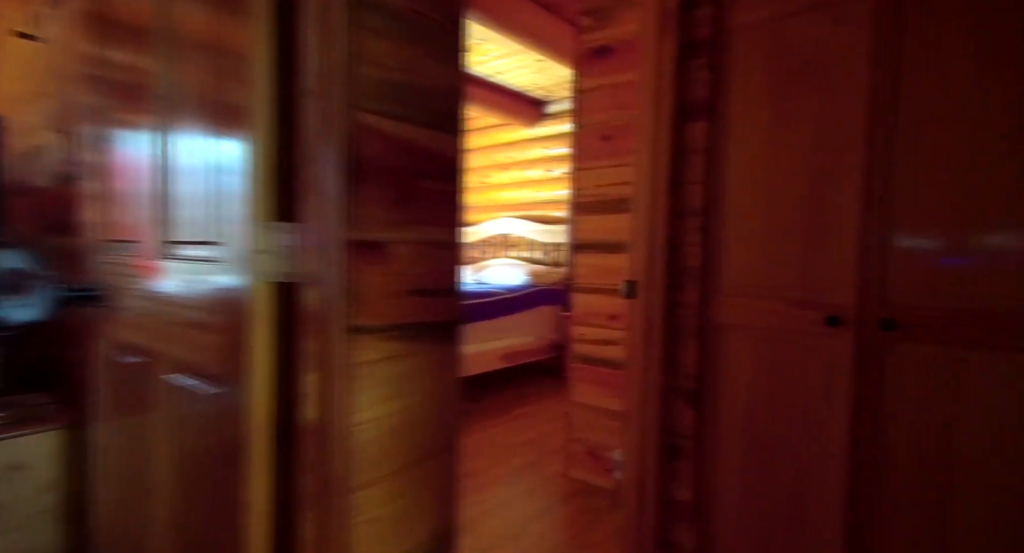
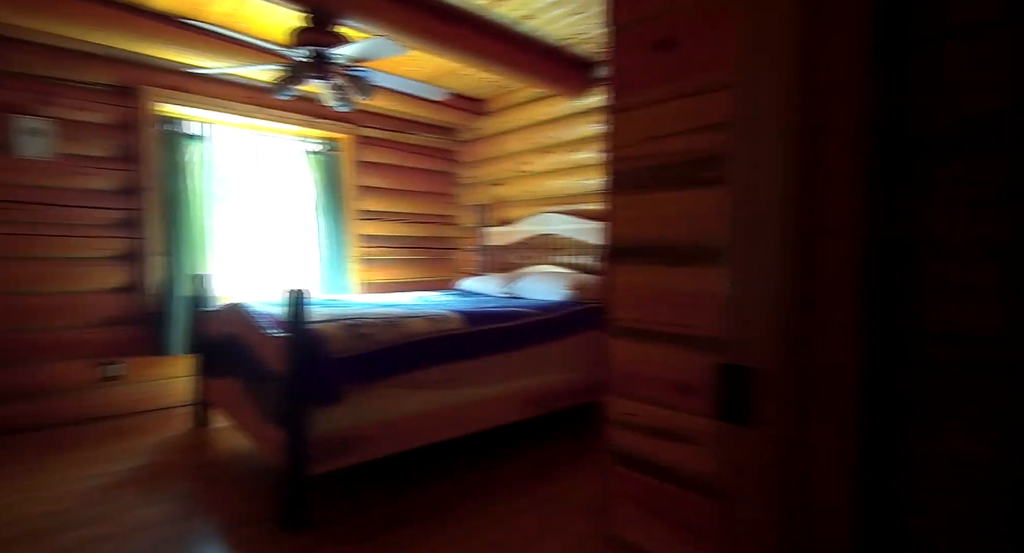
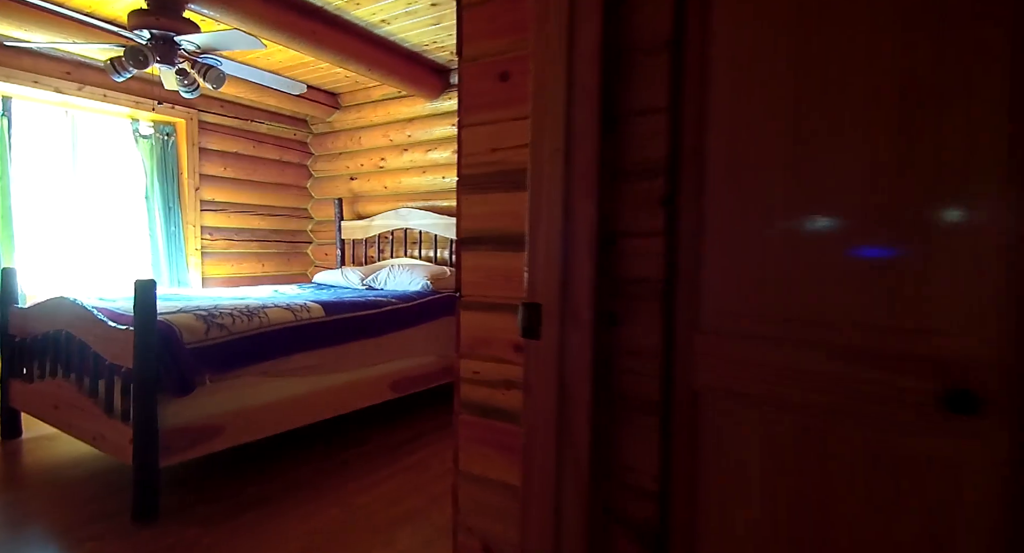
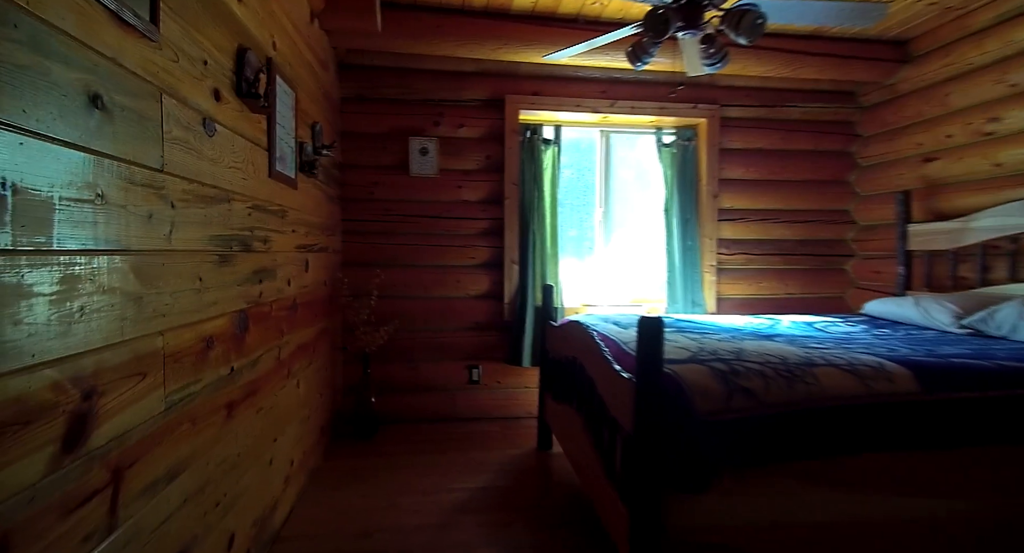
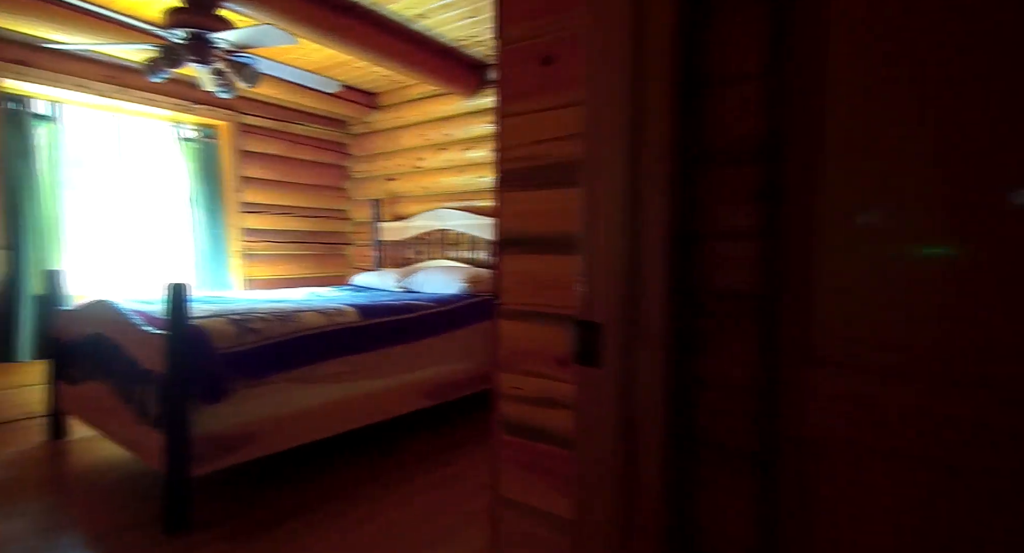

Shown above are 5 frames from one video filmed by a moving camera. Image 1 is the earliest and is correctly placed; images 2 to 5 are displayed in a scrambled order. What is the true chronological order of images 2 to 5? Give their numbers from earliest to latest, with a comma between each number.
3, 5, 2, 4
